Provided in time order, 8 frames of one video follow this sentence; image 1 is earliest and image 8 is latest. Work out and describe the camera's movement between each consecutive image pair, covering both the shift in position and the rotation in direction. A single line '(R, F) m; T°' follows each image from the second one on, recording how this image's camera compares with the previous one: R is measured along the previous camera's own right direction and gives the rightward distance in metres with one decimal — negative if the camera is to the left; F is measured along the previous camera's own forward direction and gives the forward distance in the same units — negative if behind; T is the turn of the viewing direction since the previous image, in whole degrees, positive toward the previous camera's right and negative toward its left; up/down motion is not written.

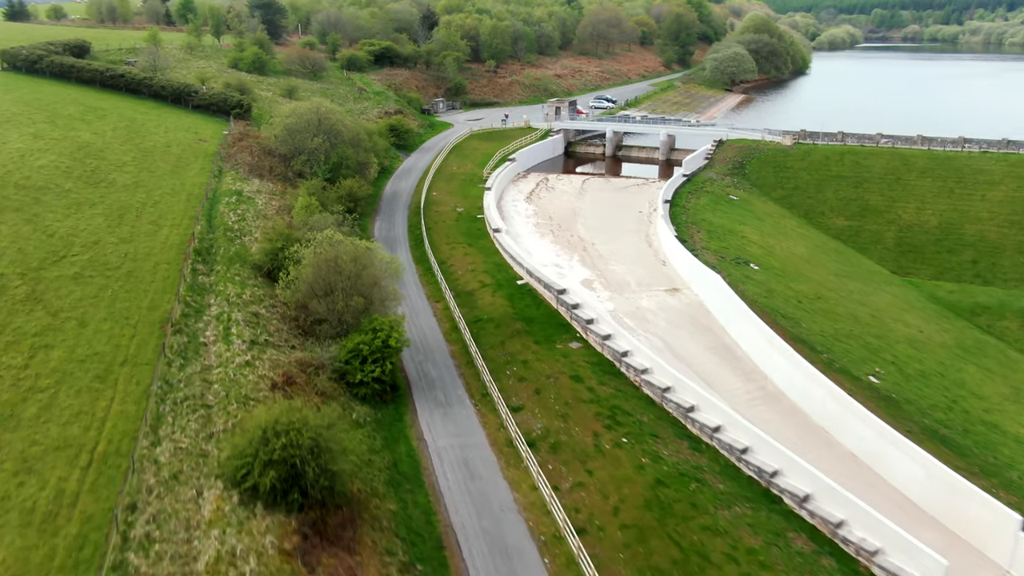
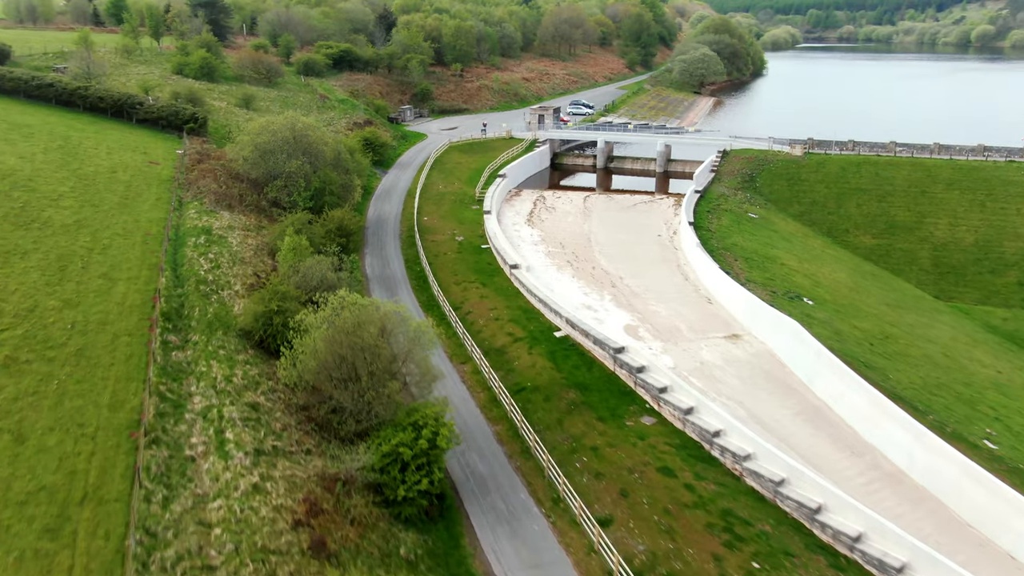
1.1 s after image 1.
(-3.8, +6.8) m; +4°
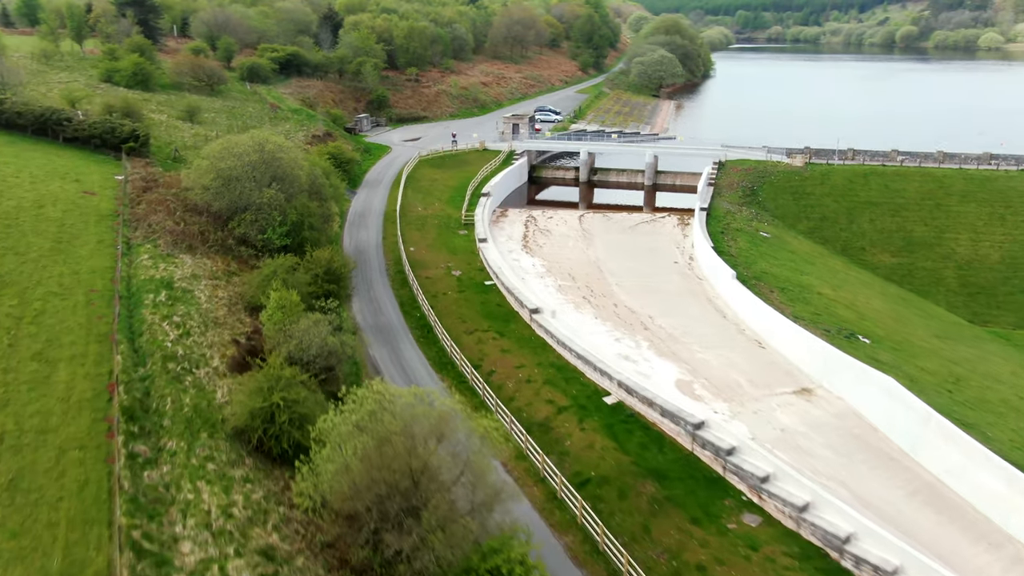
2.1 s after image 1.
(-3.5, +6.0) m; +5°
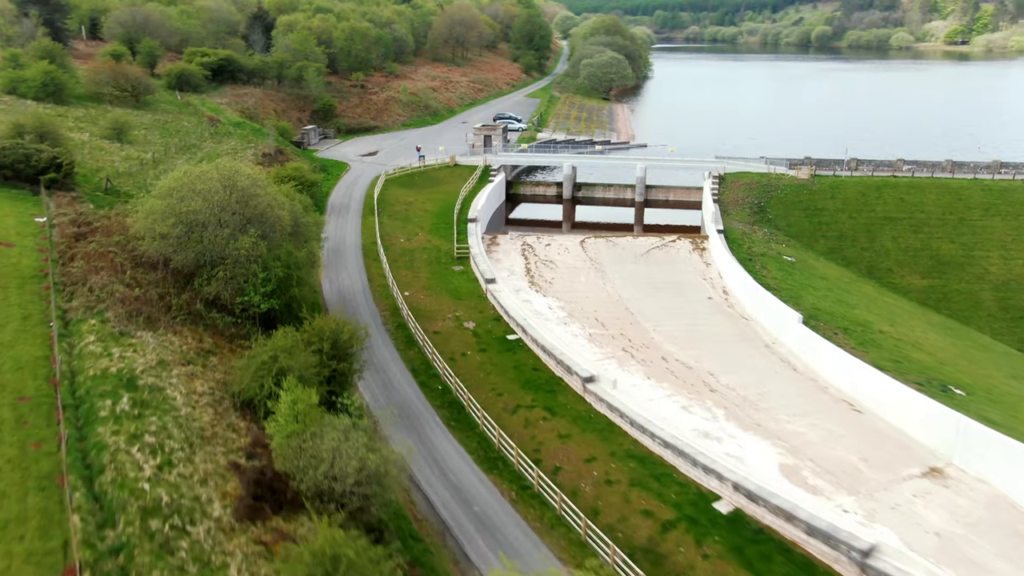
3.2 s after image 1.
(-4.1, +6.7) m; +6°
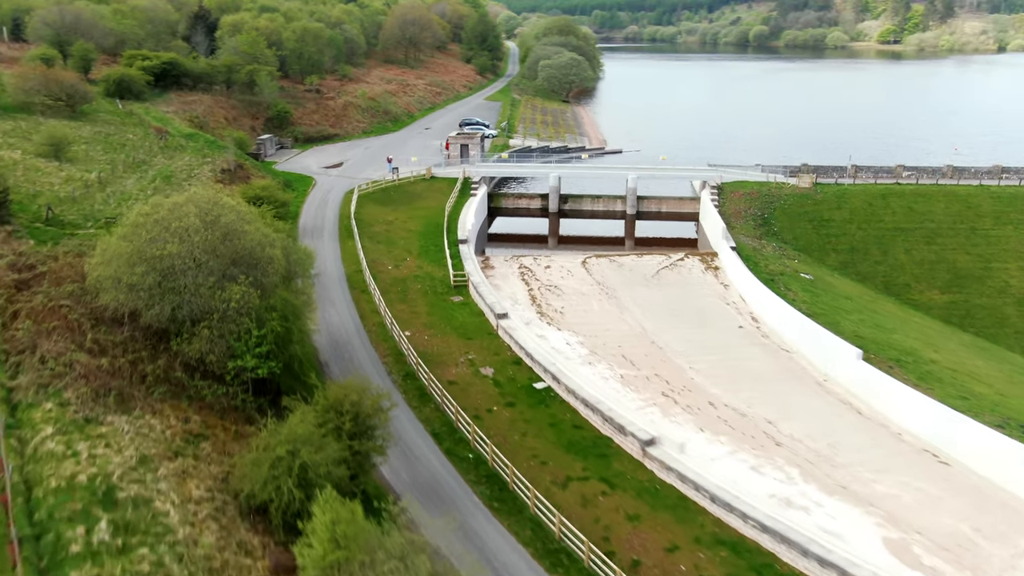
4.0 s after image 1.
(-2.8, +4.3) m; +4°
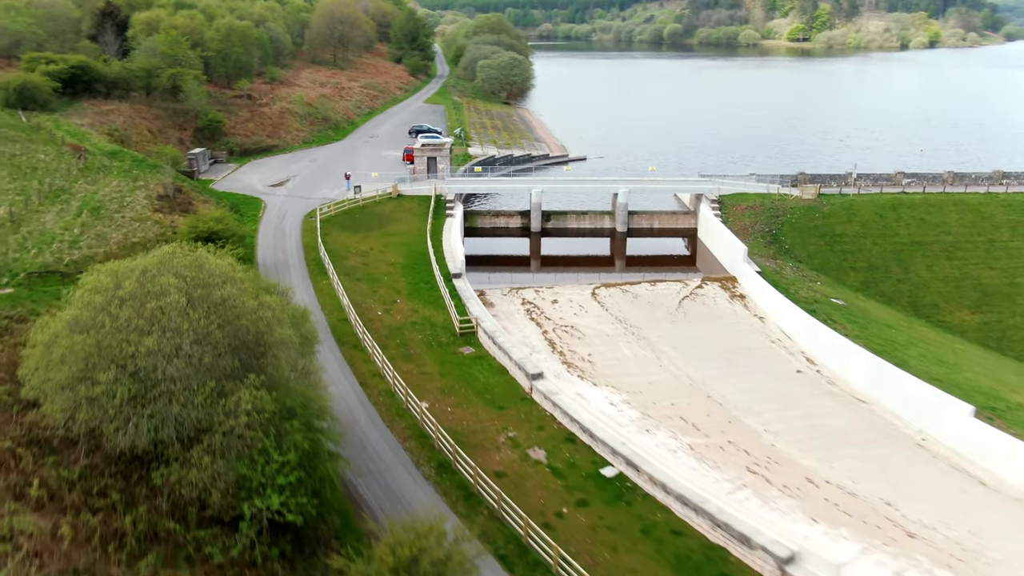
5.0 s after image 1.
(-3.8, +5.8) m; +6°
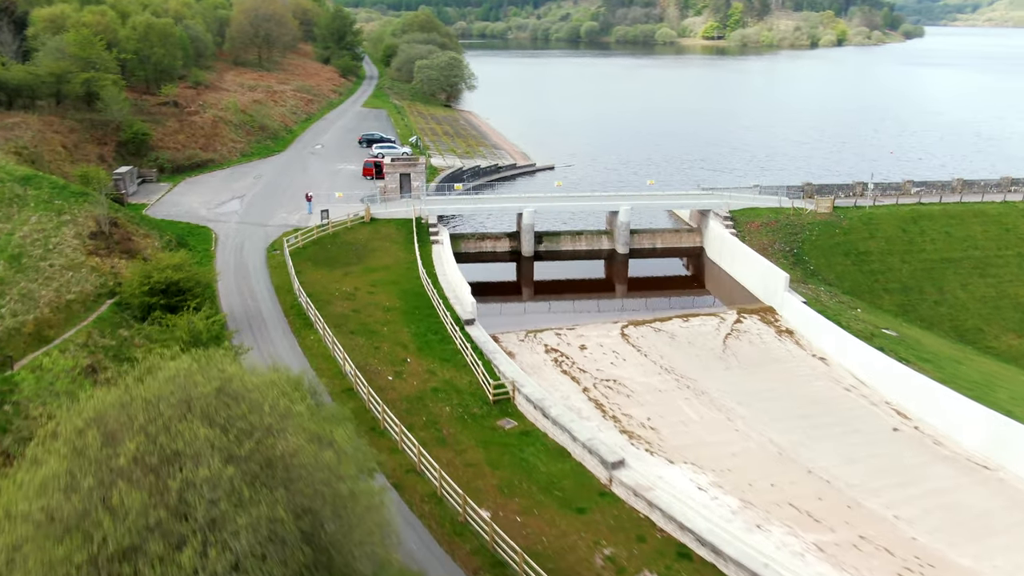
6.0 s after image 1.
(-3.8, +5.7) m; +6°
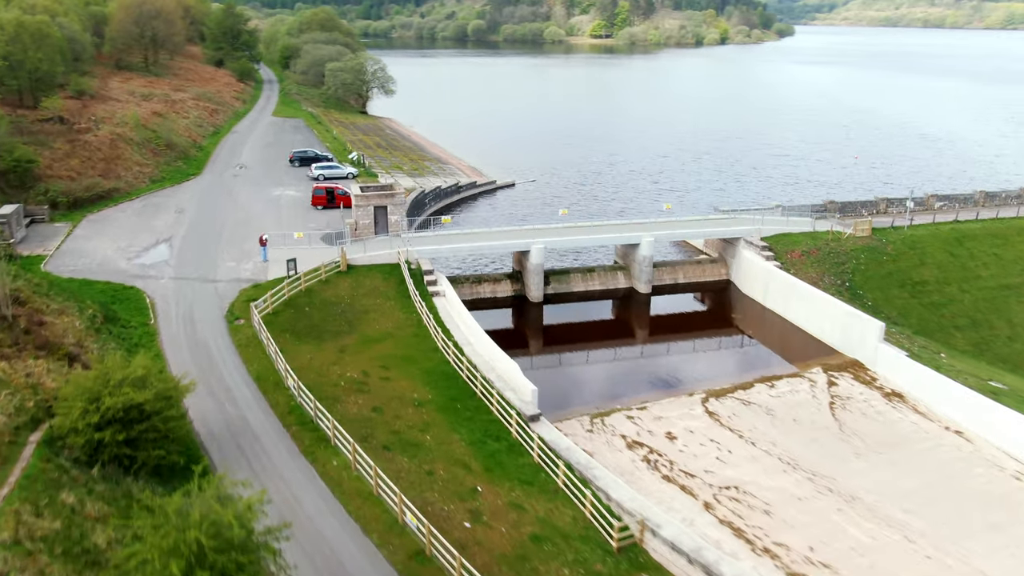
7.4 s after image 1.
(-5.1, +7.6) m; +8°
